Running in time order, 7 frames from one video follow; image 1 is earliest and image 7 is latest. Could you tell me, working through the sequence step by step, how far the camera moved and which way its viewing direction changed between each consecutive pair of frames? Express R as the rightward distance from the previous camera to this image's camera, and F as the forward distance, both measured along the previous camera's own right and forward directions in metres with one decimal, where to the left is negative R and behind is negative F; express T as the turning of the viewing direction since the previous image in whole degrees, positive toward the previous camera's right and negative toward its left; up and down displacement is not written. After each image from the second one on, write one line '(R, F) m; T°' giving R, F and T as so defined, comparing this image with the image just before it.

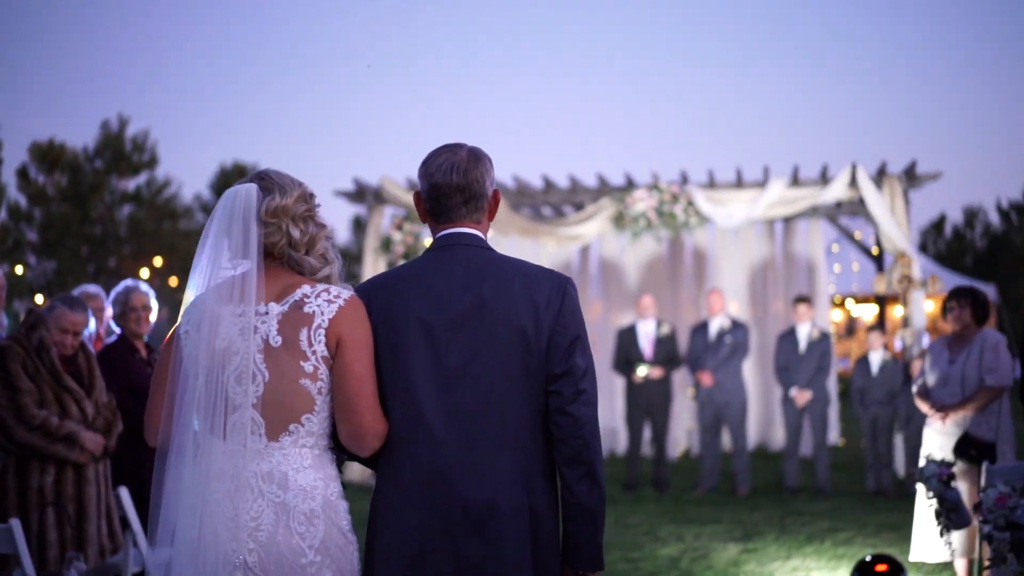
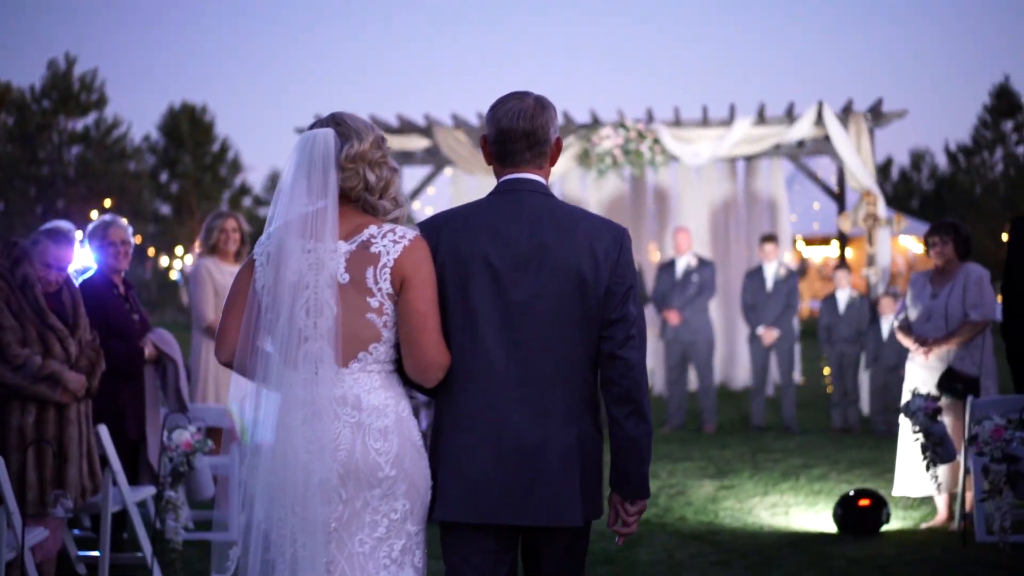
(-0.2, +0.2) m; +2°
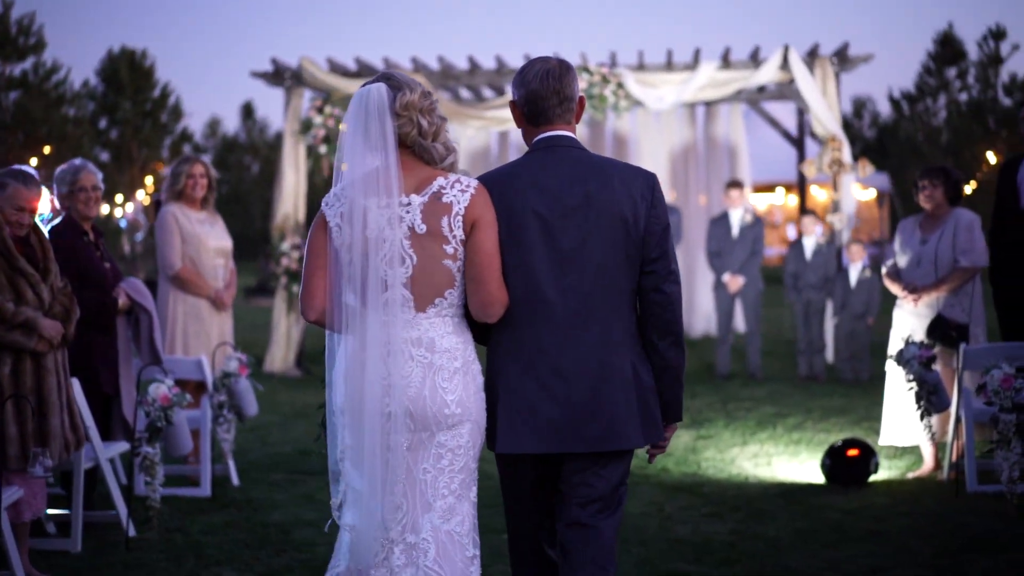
(-0.2, +0.3) m; +3°
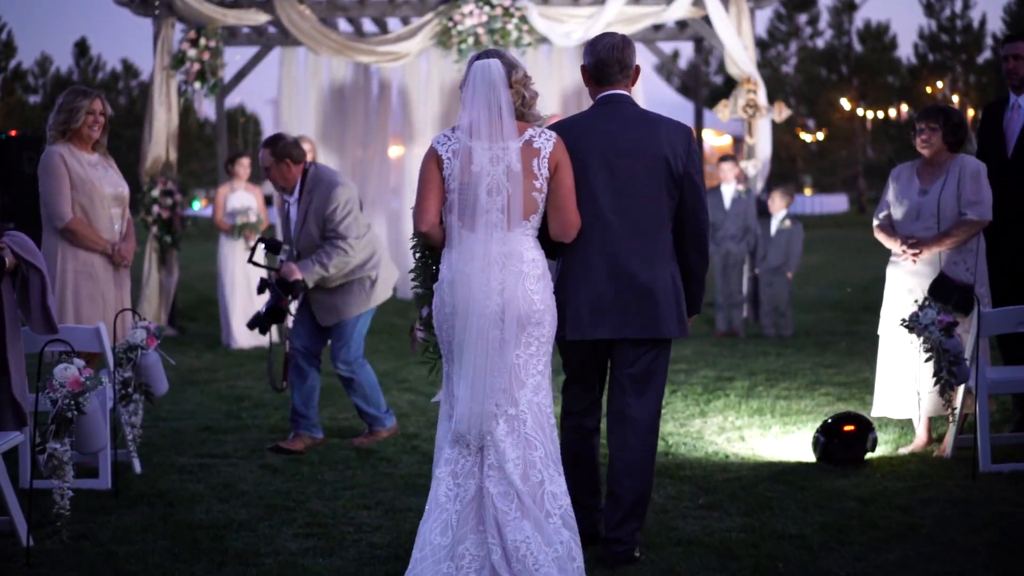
(-0.6, +1.0) m; +8°
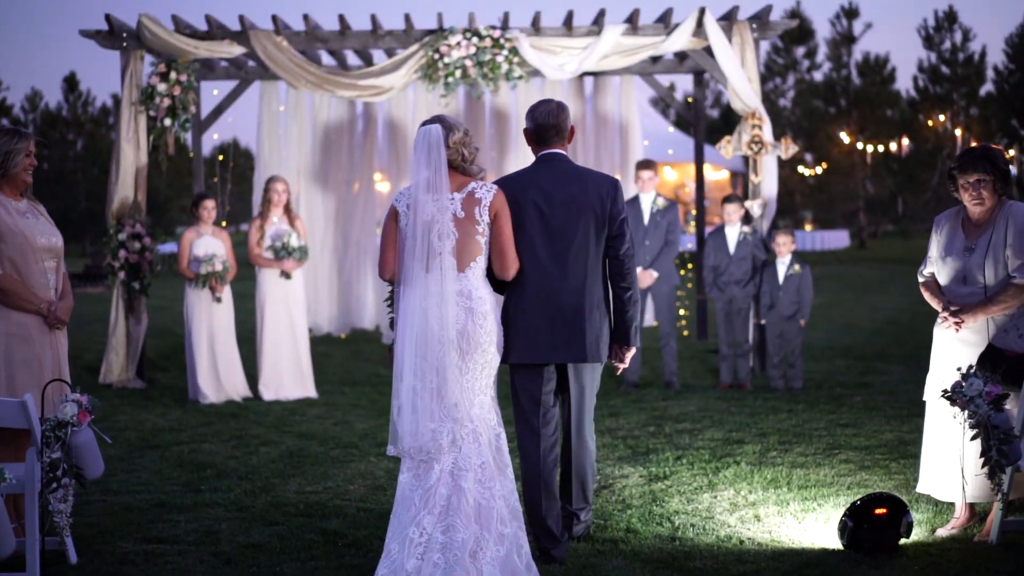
(+0.1, +0.7) m; 0°
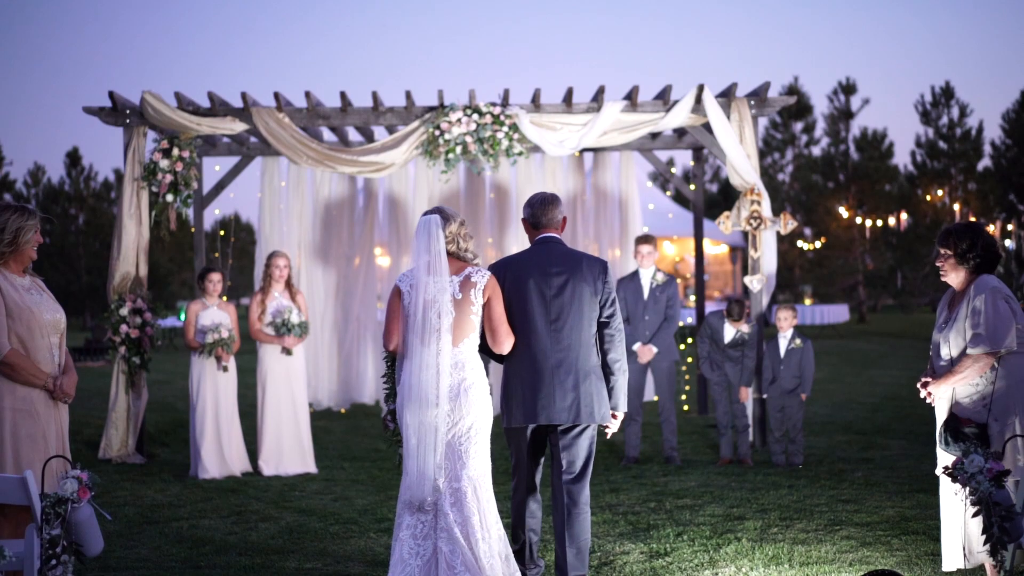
(0.0, 0.0) m; 0°
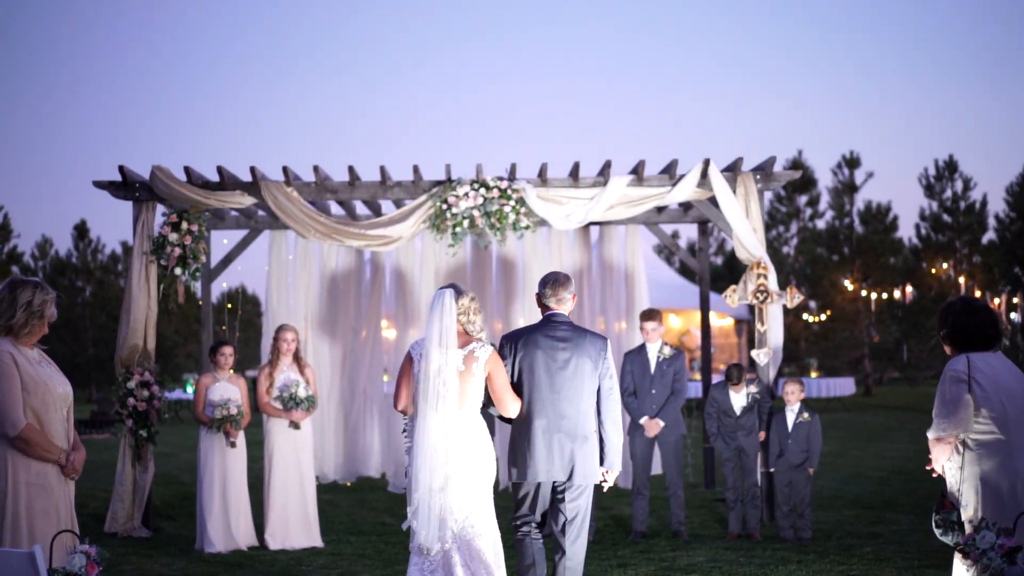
(0.0, 0.0) m; 0°
